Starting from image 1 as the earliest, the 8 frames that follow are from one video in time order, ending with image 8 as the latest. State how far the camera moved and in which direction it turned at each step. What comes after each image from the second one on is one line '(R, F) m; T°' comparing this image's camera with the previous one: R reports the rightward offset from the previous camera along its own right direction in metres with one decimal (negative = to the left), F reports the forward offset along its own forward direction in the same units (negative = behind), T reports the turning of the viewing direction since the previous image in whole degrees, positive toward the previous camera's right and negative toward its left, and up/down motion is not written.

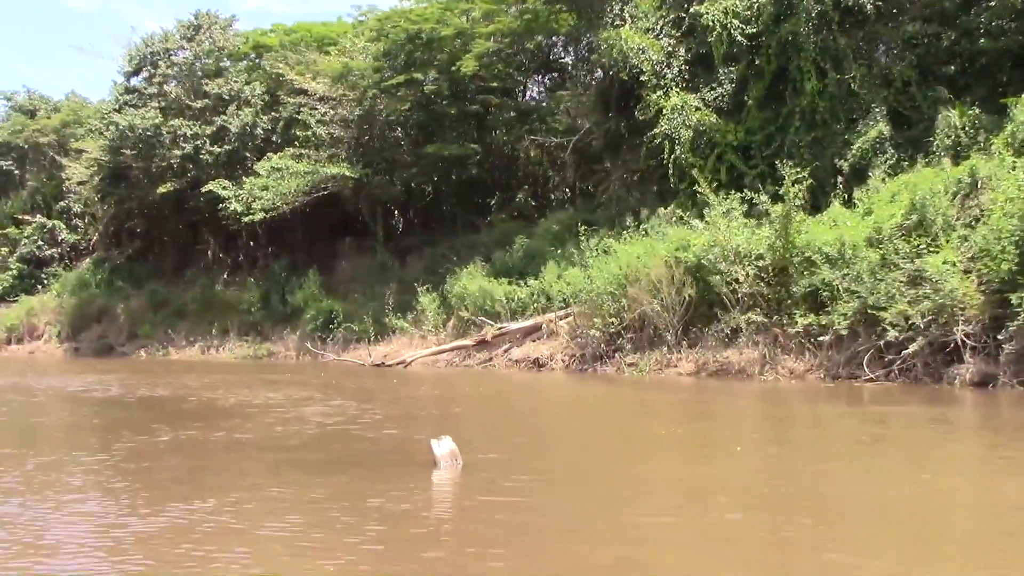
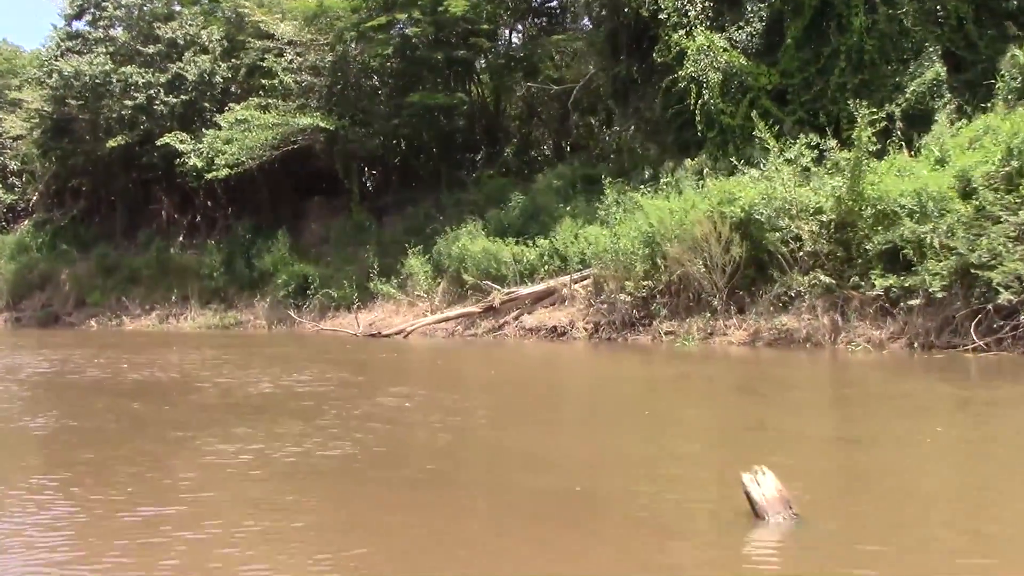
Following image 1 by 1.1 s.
(-1.2, +2.1) m; +3°
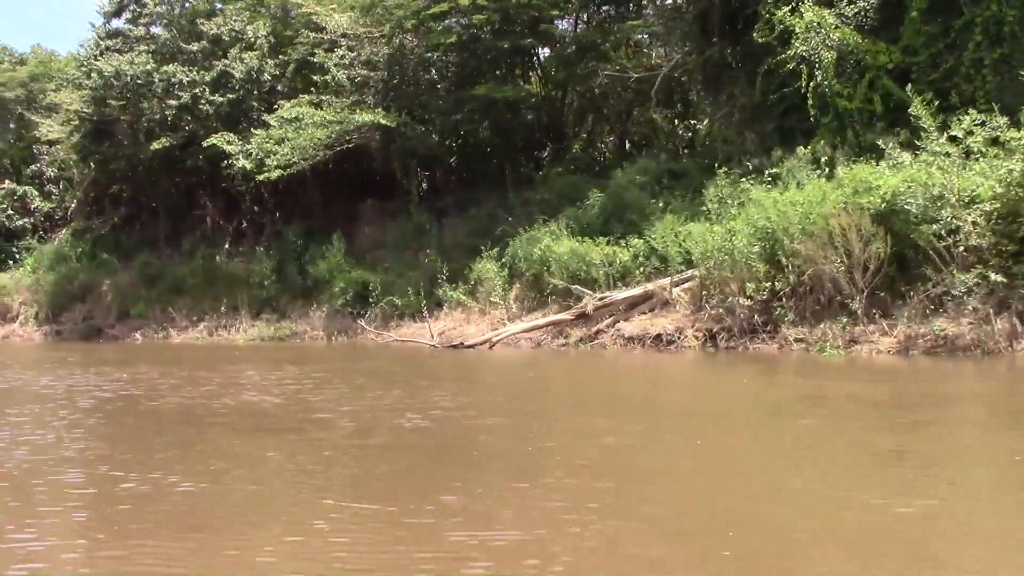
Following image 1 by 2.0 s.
(-1.1, +1.7) m; -1°
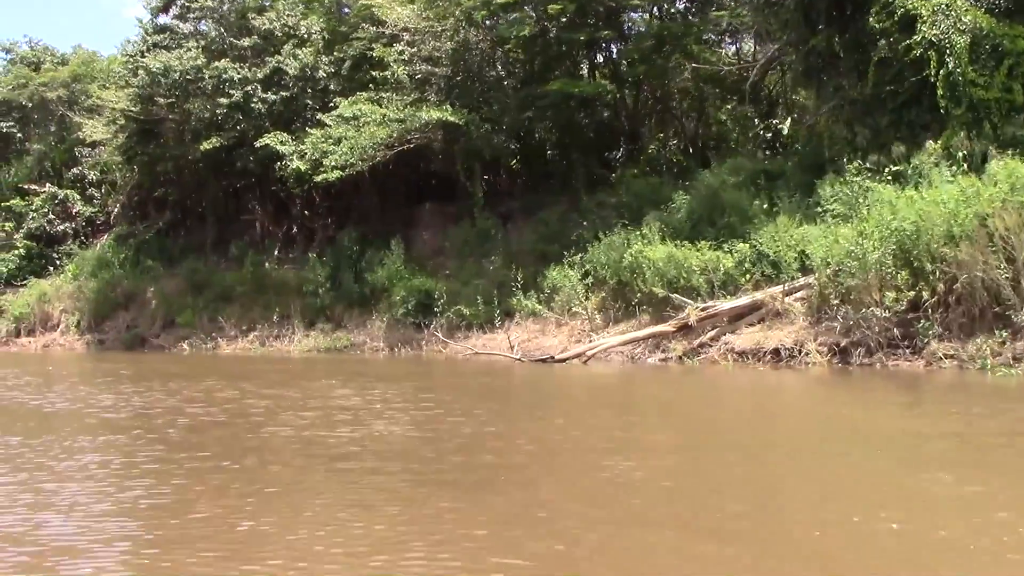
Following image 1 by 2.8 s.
(-1.0, +1.5) m; -1°
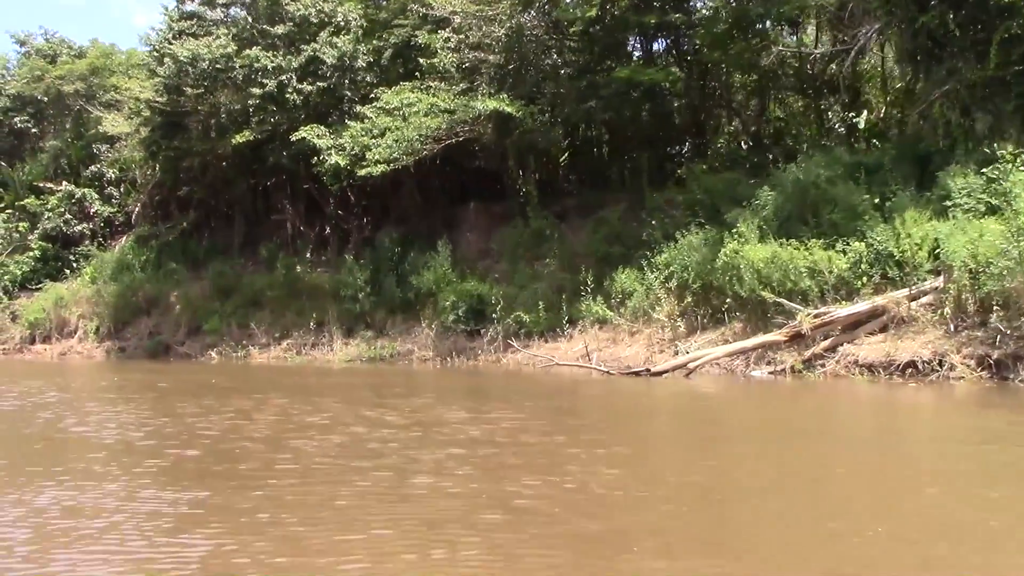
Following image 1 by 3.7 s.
(-1.0, +1.8) m; 0°
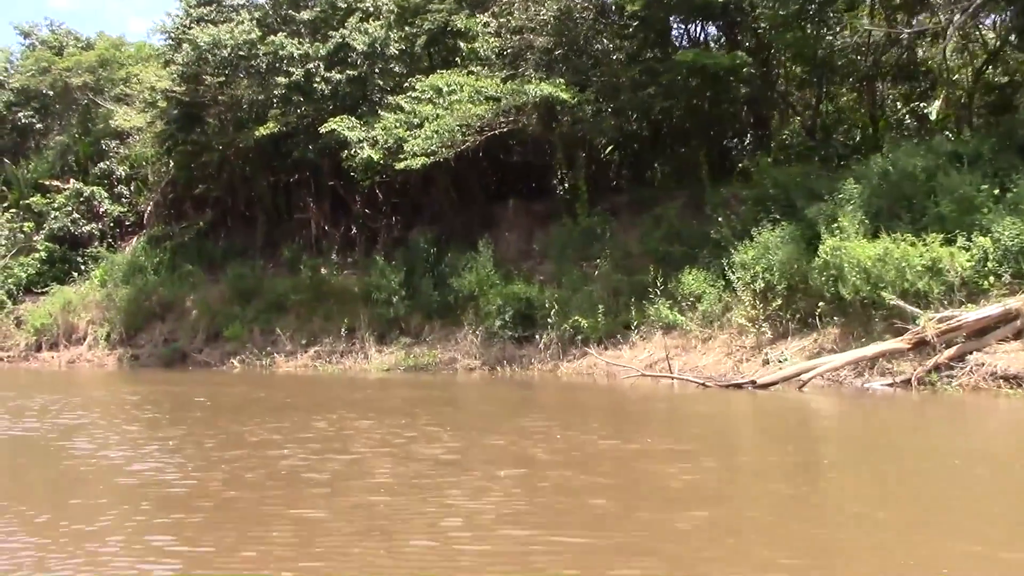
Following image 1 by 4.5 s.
(-0.9, +1.6) m; 0°
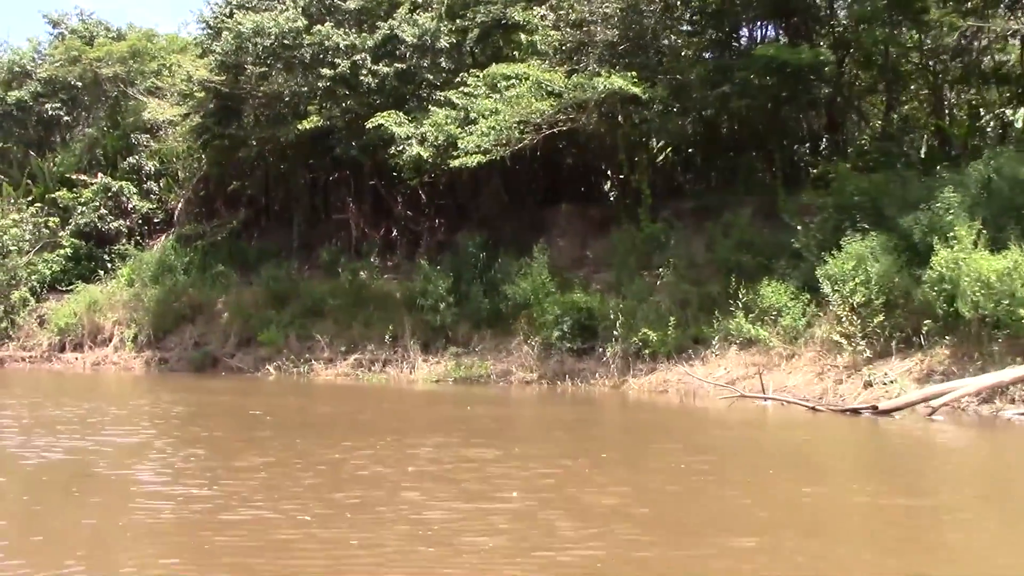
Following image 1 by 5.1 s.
(-0.8, +1.2) m; -1°
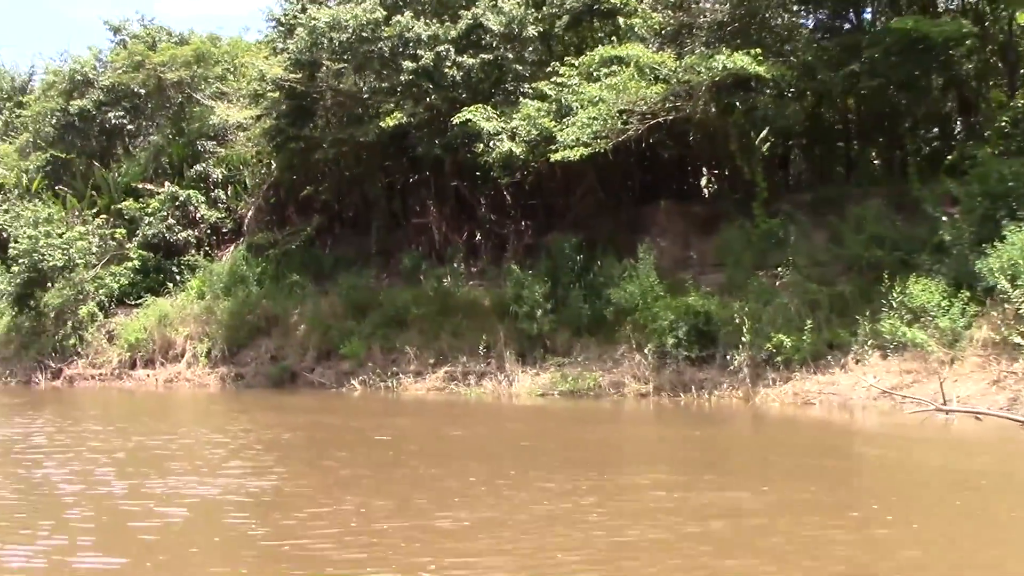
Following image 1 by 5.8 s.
(-1.0, +1.4) m; -2°
